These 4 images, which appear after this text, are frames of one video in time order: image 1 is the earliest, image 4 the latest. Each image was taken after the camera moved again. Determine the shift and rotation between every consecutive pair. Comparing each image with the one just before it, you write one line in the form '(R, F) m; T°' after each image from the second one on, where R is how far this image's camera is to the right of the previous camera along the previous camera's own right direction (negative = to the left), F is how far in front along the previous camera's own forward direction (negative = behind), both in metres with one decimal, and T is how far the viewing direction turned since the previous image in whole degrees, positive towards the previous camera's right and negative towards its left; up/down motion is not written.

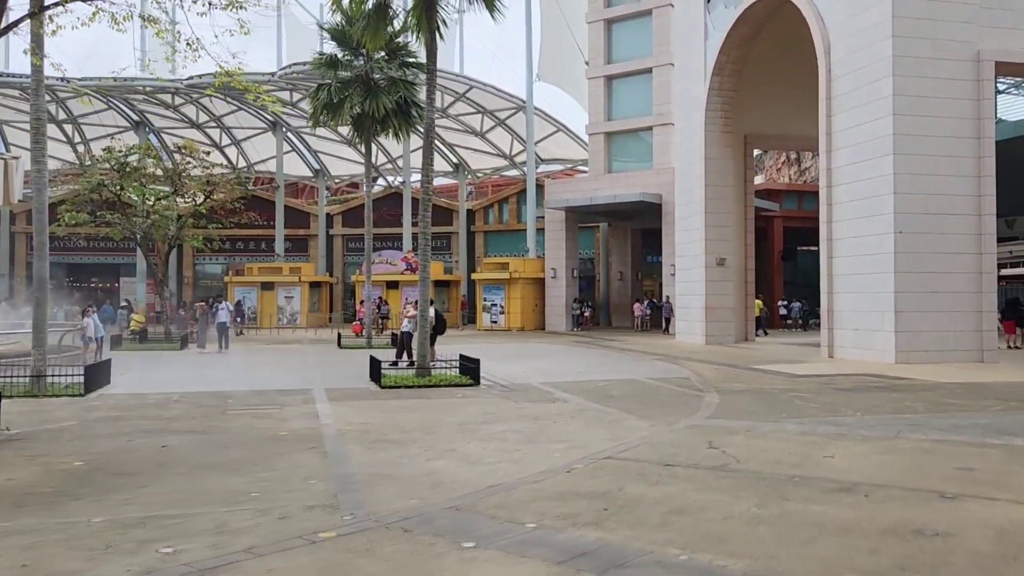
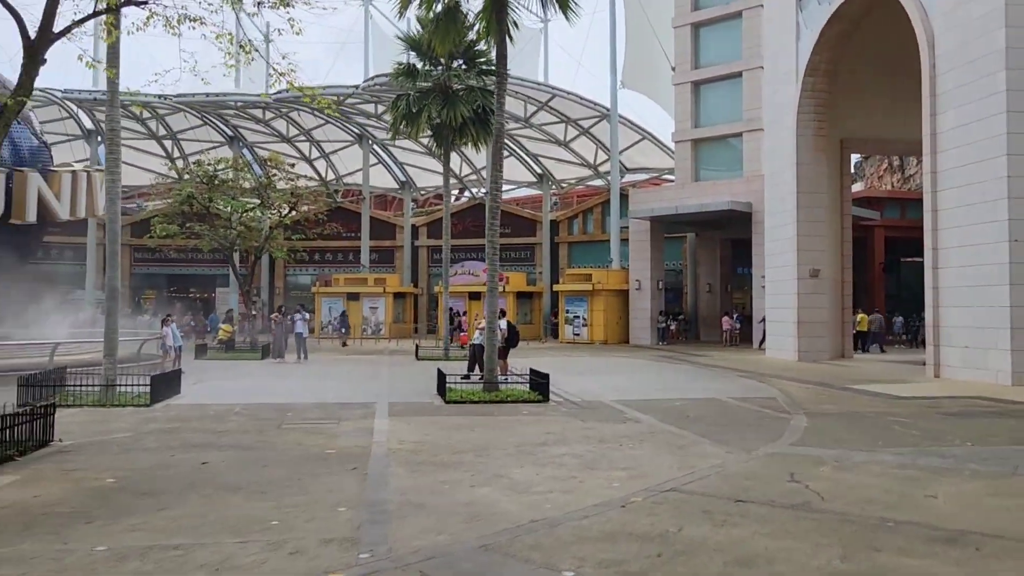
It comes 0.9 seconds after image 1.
(+0.3, +0.7) m; -6°
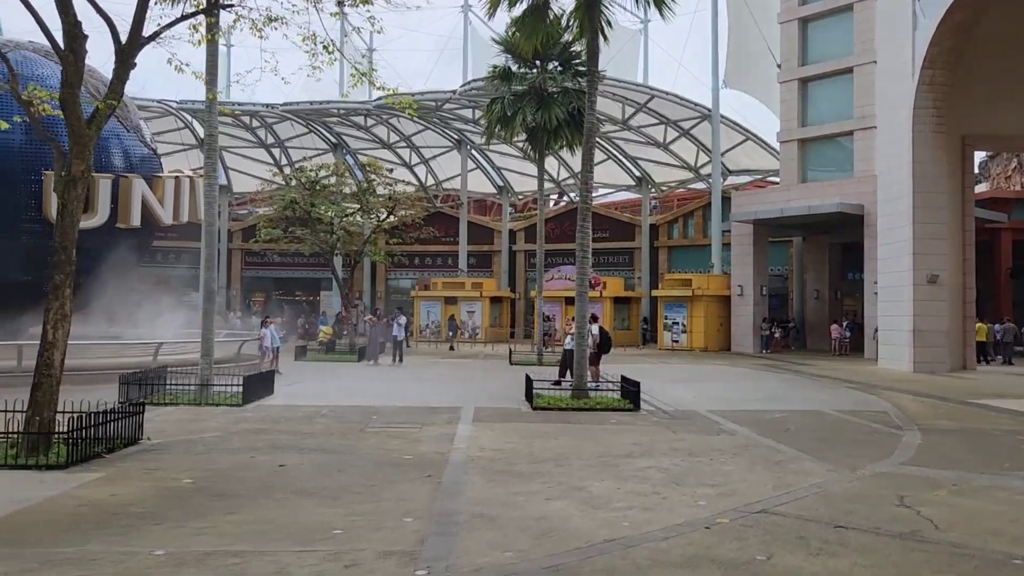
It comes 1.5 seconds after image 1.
(+0.2, +0.4) m; -7°
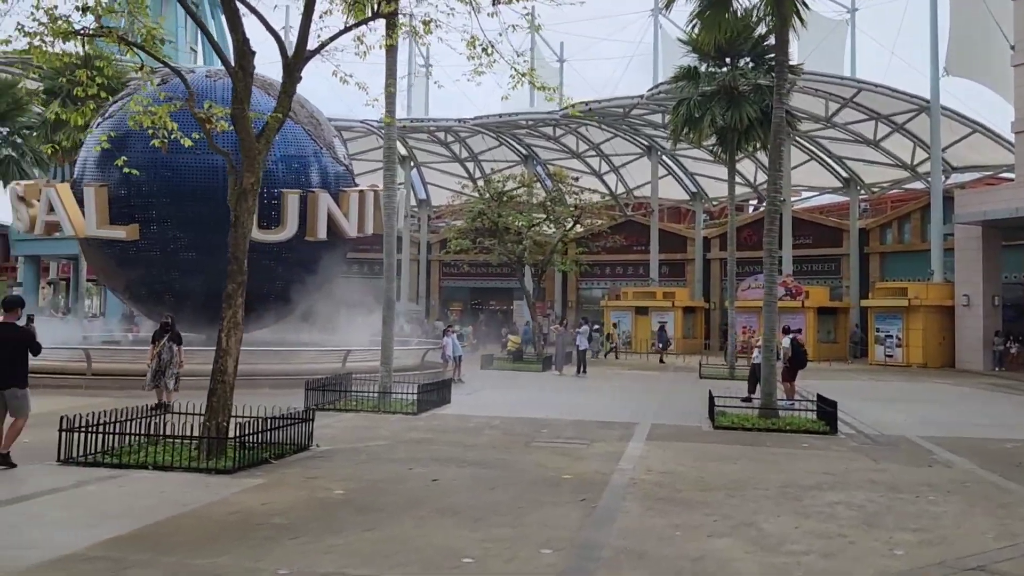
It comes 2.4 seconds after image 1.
(+0.3, +0.6) m; -13°
